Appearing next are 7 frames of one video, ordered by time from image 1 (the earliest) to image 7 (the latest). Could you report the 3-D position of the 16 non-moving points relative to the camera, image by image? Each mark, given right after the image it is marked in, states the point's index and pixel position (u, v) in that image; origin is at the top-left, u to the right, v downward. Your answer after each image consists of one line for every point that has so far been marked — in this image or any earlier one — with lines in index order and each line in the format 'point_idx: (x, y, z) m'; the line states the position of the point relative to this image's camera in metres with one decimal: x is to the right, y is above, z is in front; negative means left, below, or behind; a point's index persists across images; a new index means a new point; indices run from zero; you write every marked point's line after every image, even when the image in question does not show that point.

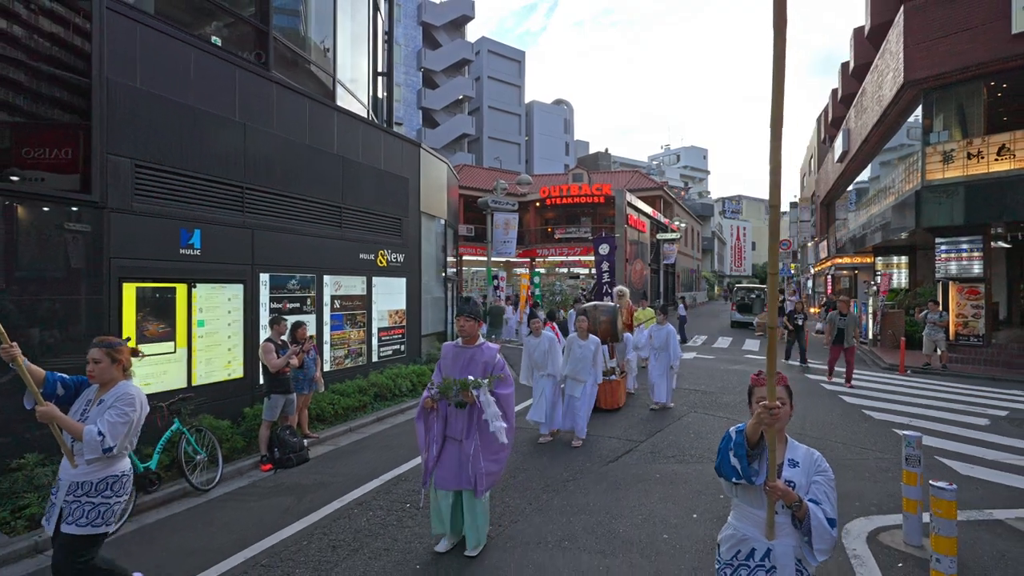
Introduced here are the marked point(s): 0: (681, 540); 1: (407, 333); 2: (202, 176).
0: (+1.5, -2.2, +4.6) m
1: (-2.4, -1.0, +12.1) m
2: (-4.5, +1.6, +7.5) m
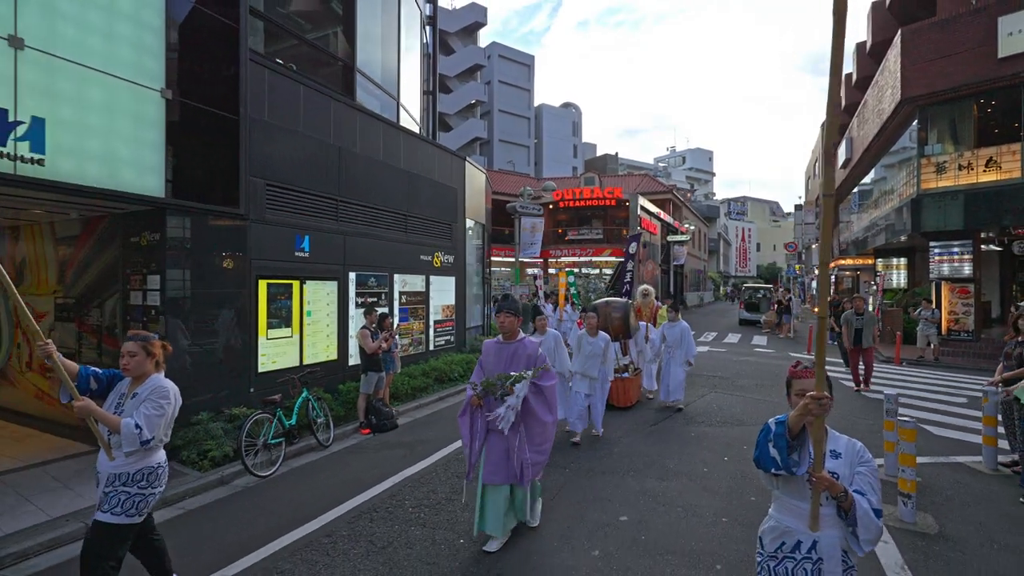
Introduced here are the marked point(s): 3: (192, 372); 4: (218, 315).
0: (+2.4, -2.2, +6.0) m
1: (-1.4, -1.0, +13.6) m
2: (-3.6, +1.7, +9.0) m
3: (-4.4, -1.2, +7.0) m
4: (-4.2, -0.4, +7.4) m
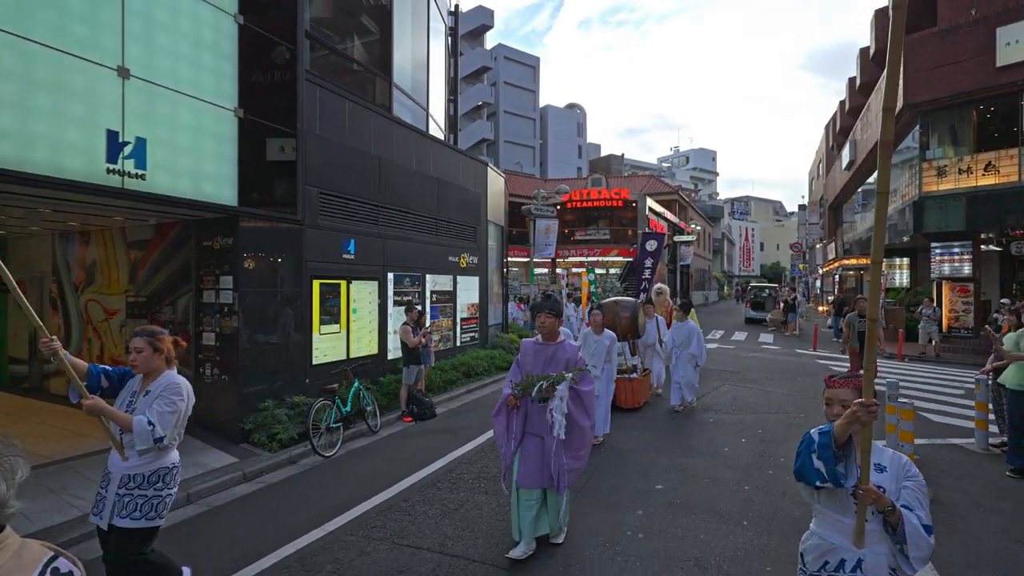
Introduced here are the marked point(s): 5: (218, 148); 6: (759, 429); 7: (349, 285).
0: (+3.0, -2.2, +6.8) m
1: (-0.9, -1.0, +14.3) m
2: (-3.0, +1.7, +9.7) m
3: (-3.8, -1.2, +7.8) m
4: (-3.7, -0.4, +8.1) m
5: (-4.1, +2.0, +7.3) m
6: (+3.8, -2.2, +7.9) m
7: (-3.0, 0.0, +9.5) m
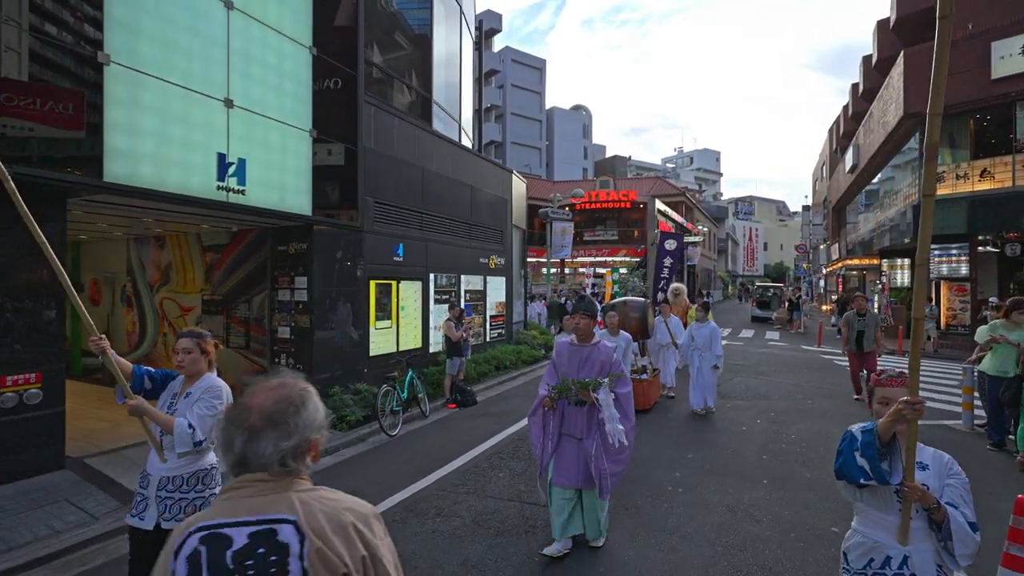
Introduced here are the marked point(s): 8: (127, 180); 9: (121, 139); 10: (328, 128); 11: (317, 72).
0: (+3.7, -2.2, +7.7) m
1: (-0.2, -0.9, +15.3) m
2: (-2.3, +1.7, +10.7) m
3: (-3.1, -1.1, +8.8) m
4: (-3.0, -0.4, +9.1) m
5: (-3.5, +2.0, +8.3) m
6: (+4.5, -2.2, +8.9) m
7: (-2.3, +0.1, +10.5) m
8: (-4.5, +1.2, +5.9) m
9: (-4.5, +1.7, +5.9) m
10: (-3.2, +2.8, +8.9) m
11: (-3.3, +3.6, +8.7) m
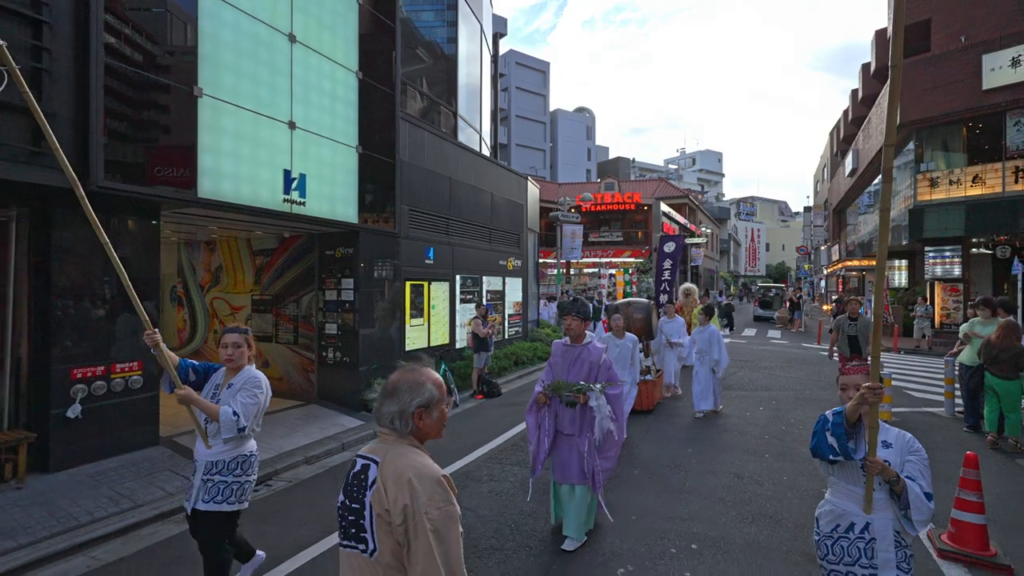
0: (+4.1, -2.2, +8.6) m
1: (+0.3, -1.0, +16.2) m
2: (-1.8, +1.7, +11.7) m
3: (-2.7, -1.2, +9.7) m
4: (-2.5, -0.4, +10.1) m
5: (-3.0, +2.0, +9.2) m
6: (+5.0, -2.2, +9.8) m
7: (-1.9, +0.1, +11.4) m
8: (-4.0, +1.2, +6.9) m
9: (-4.0, +1.7, +6.8) m
10: (-2.7, +2.8, +9.8) m
11: (-2.8, +3.6, +9.6) m
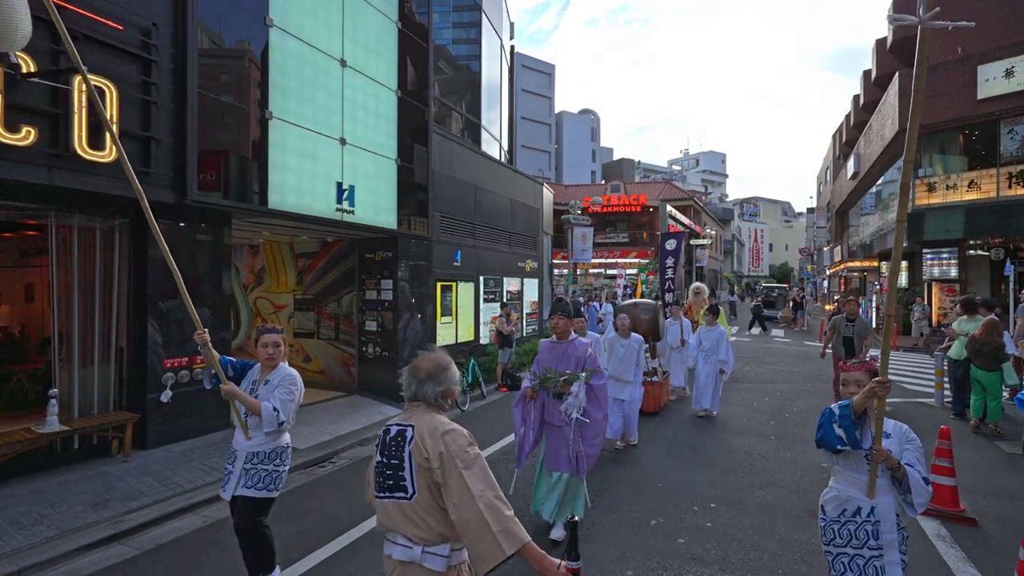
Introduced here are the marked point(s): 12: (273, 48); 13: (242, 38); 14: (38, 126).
0: (+4.7, -2.2, +9.5) m
1: (+0.9, -1.0, +17.1) m
2: (-1.3, +1.7, +12.5) m
3: (-2.2, -1.2, +10.6) m
4: (-2.0, -0.4, +10.9) m
5: (-2.5, +2.0, +10.1) m
6: (+5.5, -2.2, +10.6) m
7: (-1.3, 0.0, +12.3) m
8: (-3.5, +1.2, +7.7) m
9: (-3.5, +1.7, +7.7) m
10: (-2.2, +2.8, +10.7) m
11: (-2.3, +3.6, +10.5) m
12: (-3.6, +3.6, +7.6) m
13: (-3.8, +3.5, +7.2) m
14: (-4.8, +1.7, +5.2) m
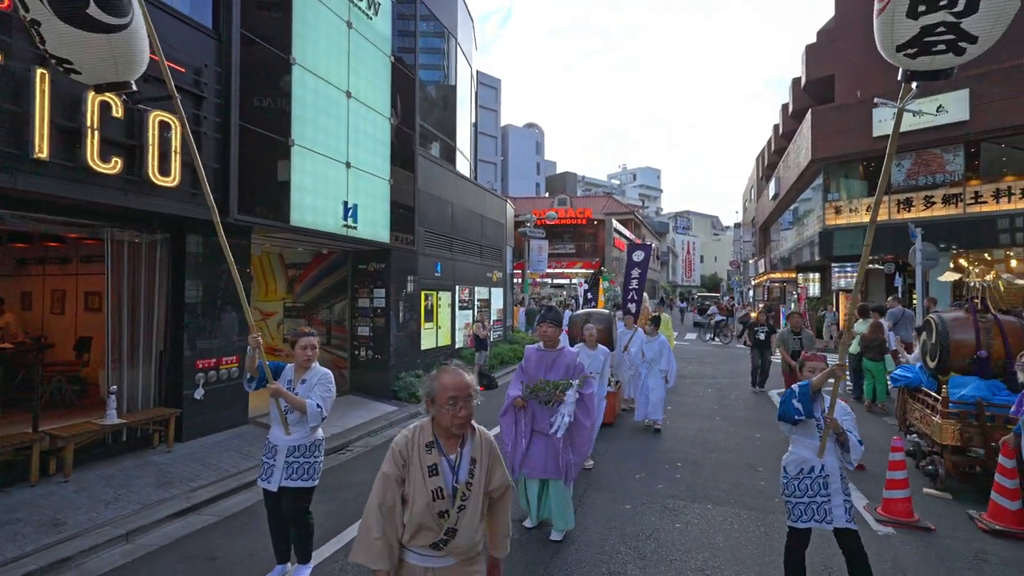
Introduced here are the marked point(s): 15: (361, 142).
0: (+4.3, -2.4, +11.3) m
1: (-0.3, -1.3, +18.4) m
2: (-2.0, +1.5, +13.7) m
3: (-2.6, -1.4, +11.6) m
4: (-2.5, -0.6, +12.0) m
5: (-2.8, +1.8, +11.2) m
6: (+5.0, -2.4, +12.5) m
7: (-2.0, -0.2, +13.4) m
8: (-3.6, +1.1, +8.7) m
9: (-3.6, +1.6, +8.6) m
10: (-2.6, +2.6, +11.7) m
11: (-2.7, +3.4, +11.5) m
12: (-3.7, +3.5, +8.6) m
13: (-3.9, +3.4, +8.1) m
14: (-4.6, +1.6, +6.0) m
15: (-3.1, +3.0, +10.4) m
